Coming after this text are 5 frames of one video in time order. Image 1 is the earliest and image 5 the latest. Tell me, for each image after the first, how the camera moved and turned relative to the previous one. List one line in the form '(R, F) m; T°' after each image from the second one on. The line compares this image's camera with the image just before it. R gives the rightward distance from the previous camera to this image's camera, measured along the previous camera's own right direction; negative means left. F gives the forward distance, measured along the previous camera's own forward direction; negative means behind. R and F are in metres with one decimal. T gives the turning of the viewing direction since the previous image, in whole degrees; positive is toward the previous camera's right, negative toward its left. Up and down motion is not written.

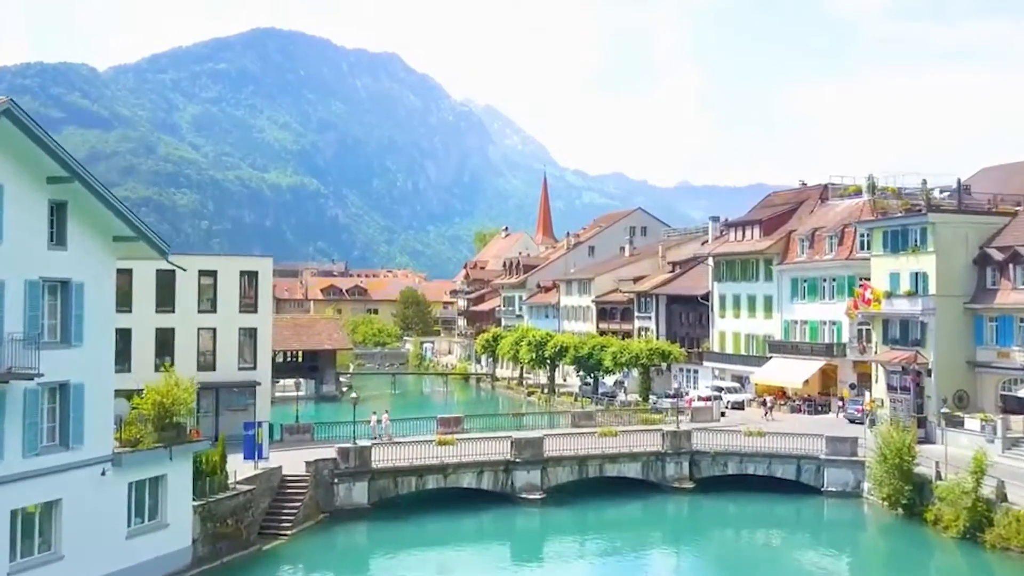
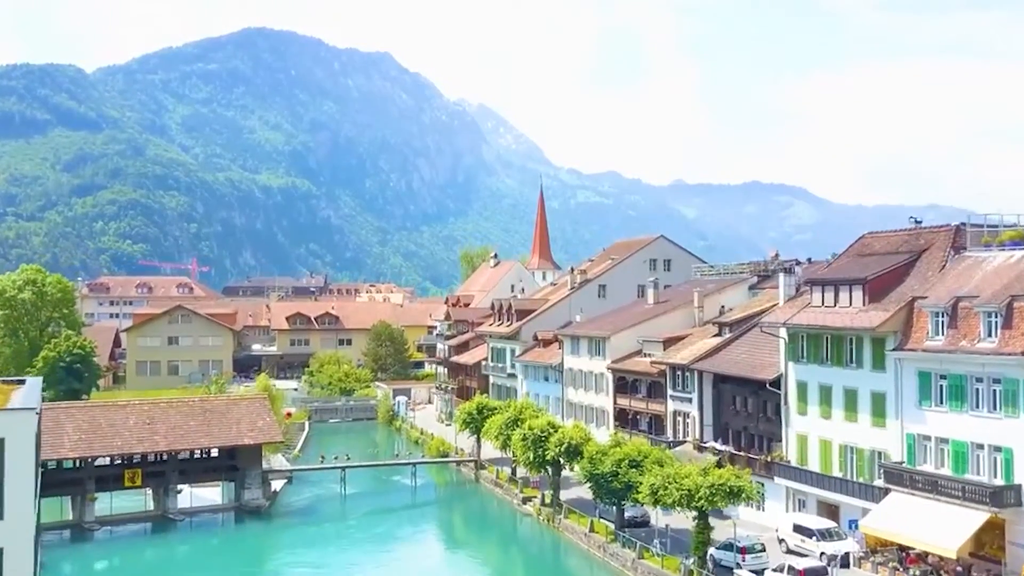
(+0.3, +17.1) m; 0°
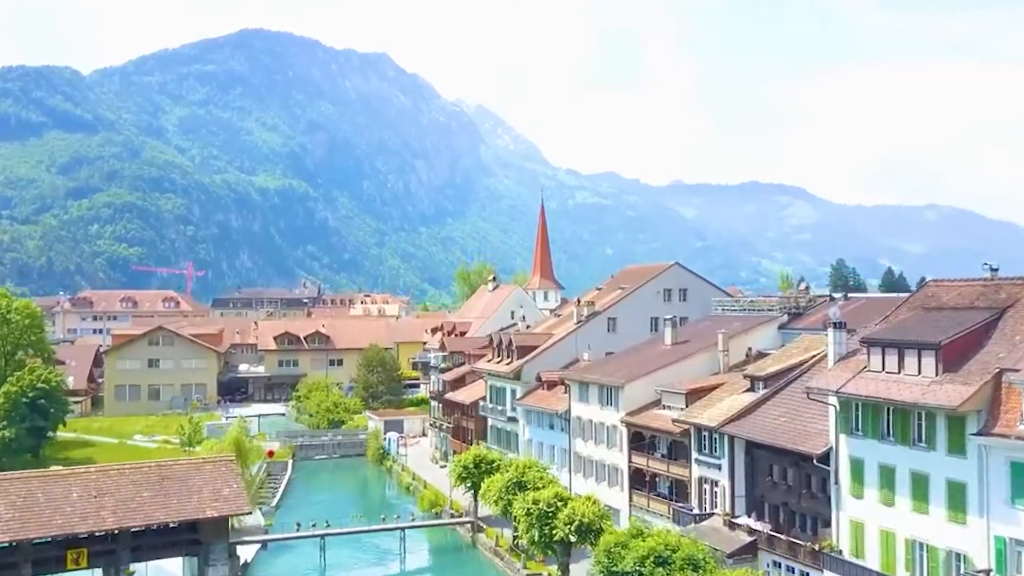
(-0.1, +6.1) m; 0°
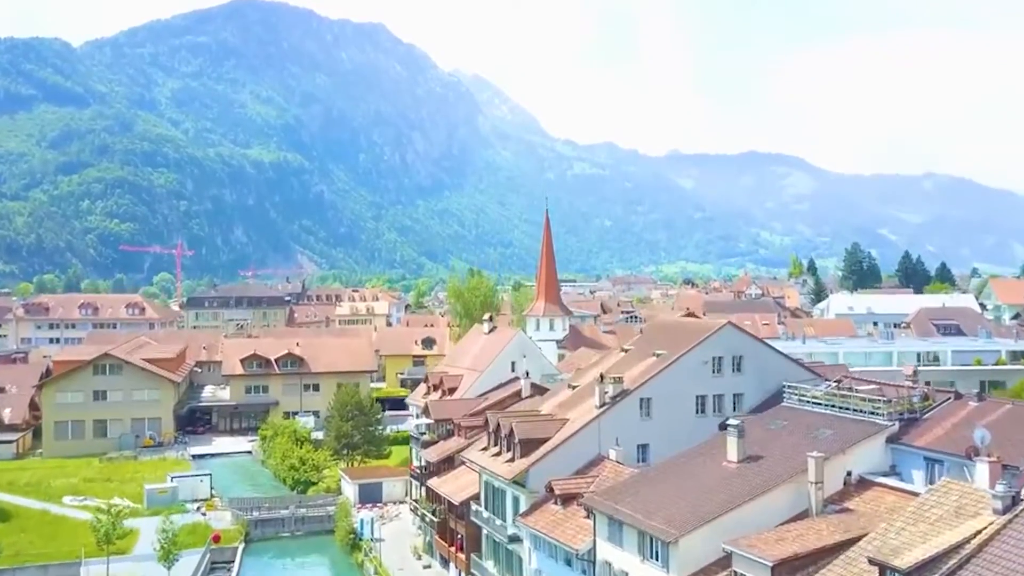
(-0.1, +14.6) m; 0°
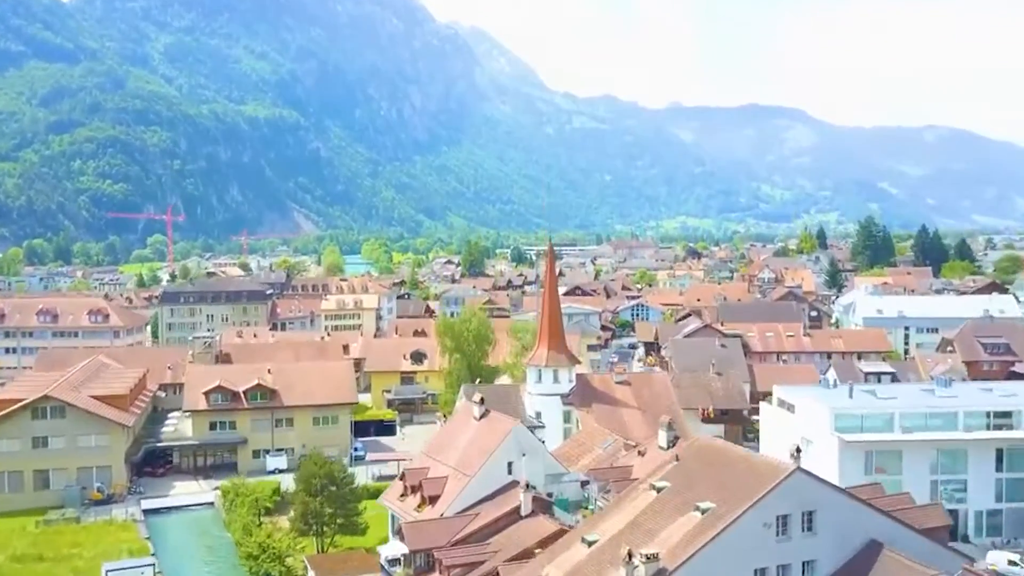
(+0.2, +12.3) m; 0°
